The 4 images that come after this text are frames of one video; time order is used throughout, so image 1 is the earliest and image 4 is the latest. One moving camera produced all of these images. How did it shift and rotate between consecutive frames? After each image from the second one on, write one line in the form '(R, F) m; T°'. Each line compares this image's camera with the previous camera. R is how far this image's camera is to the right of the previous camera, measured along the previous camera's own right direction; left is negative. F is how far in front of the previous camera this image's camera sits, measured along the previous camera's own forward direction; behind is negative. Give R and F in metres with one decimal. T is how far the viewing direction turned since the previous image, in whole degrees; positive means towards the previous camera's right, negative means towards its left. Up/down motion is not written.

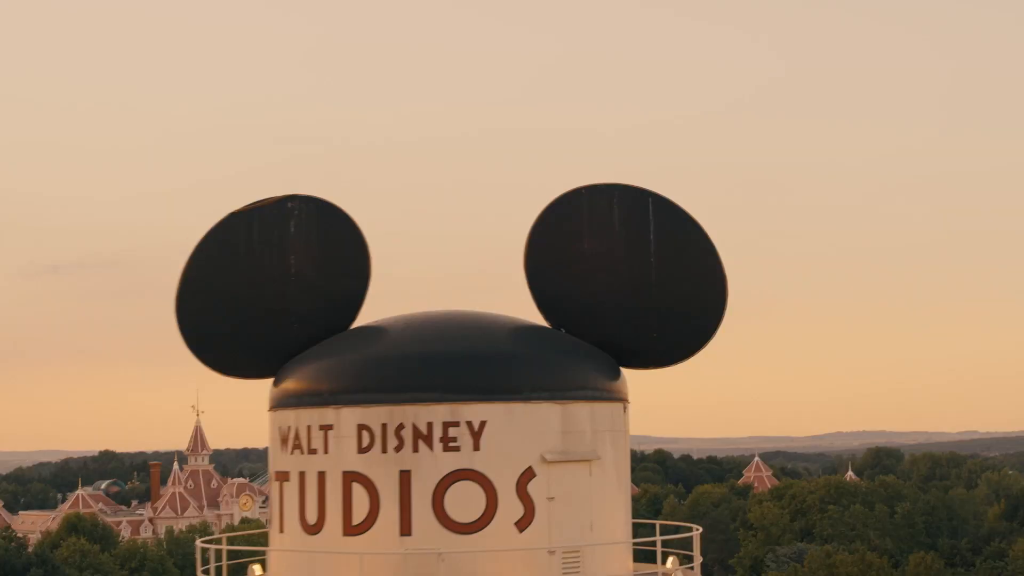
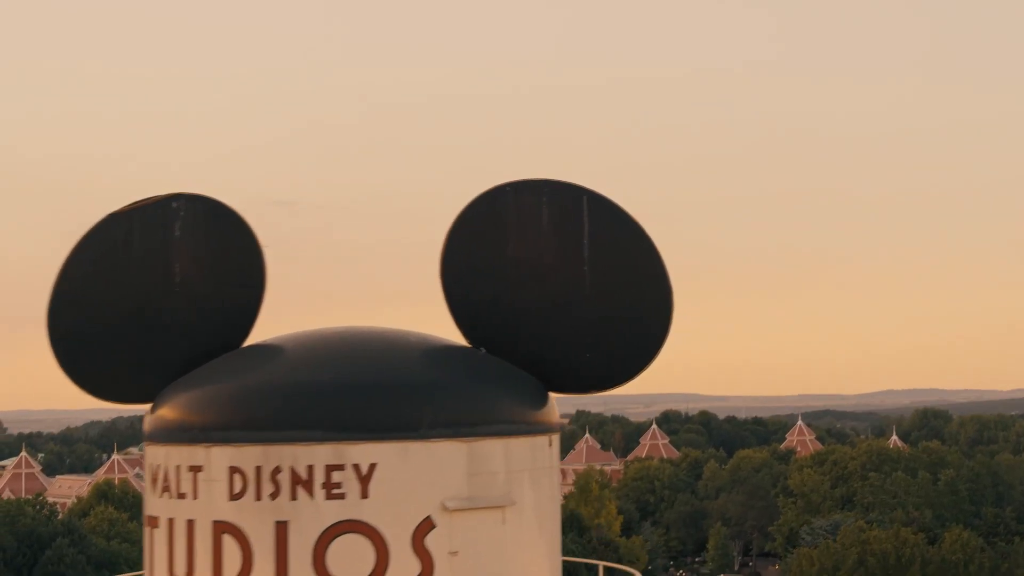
(+0.6, +1.2) m; -2°
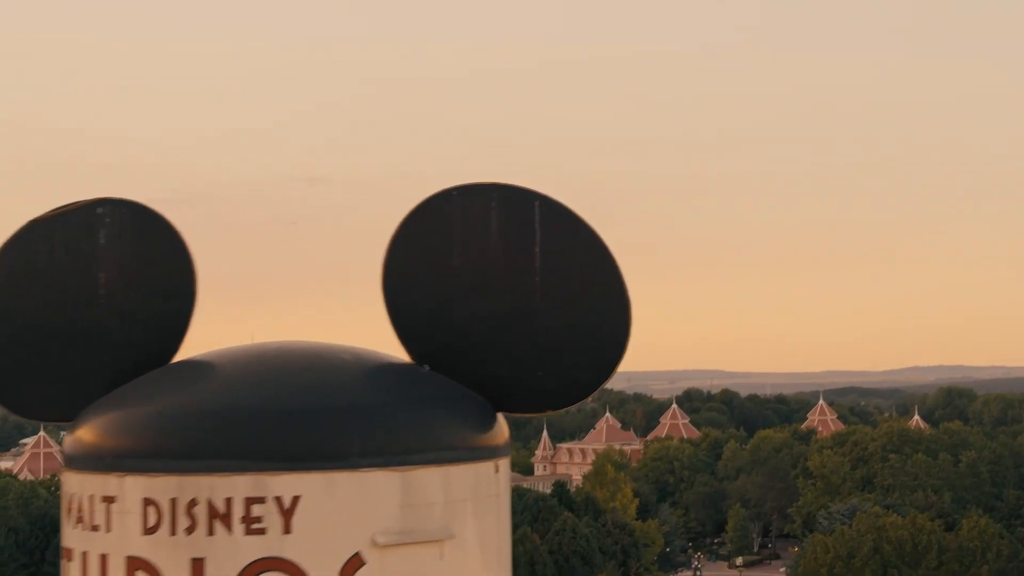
(+0.3, +0.6) m; -1°
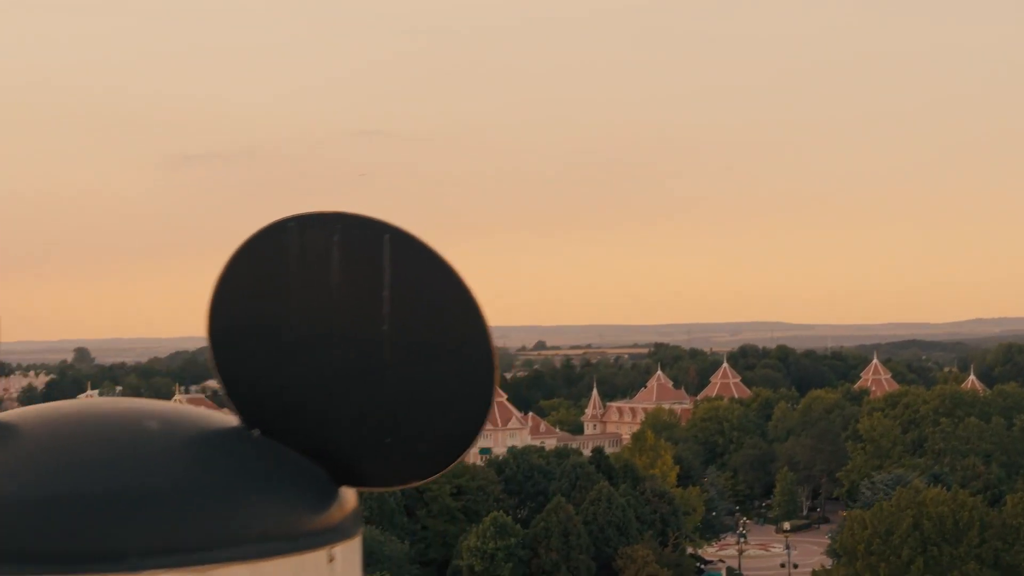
(+0.8, +1.2) m; -2°
